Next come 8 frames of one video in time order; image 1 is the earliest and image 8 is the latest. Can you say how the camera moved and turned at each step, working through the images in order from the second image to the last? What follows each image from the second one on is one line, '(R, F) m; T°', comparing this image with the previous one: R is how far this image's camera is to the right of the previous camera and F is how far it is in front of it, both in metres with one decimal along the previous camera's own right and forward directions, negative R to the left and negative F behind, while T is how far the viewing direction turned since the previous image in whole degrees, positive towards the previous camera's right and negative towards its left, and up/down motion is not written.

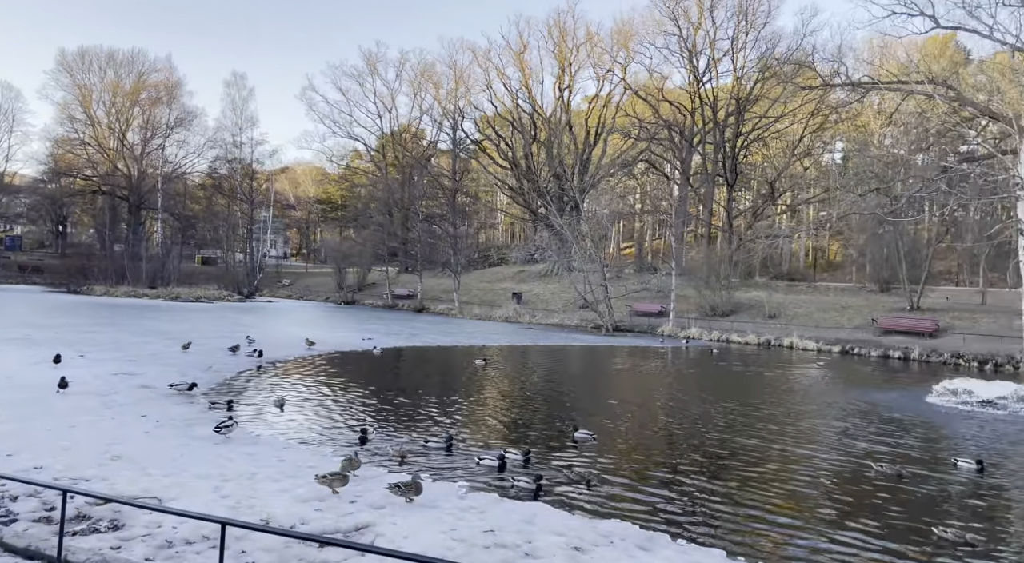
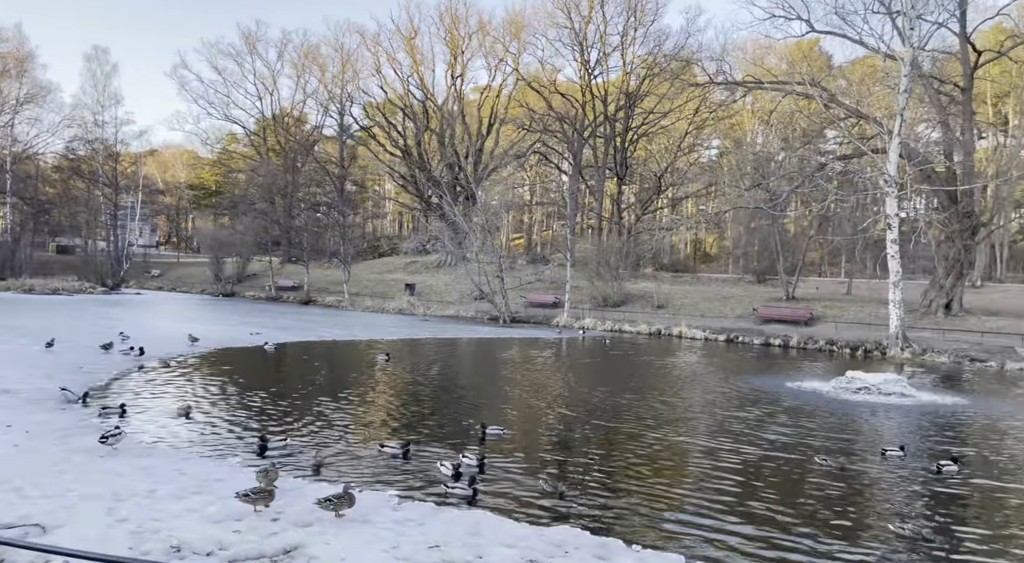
(-0.8, +0.4) m; +9°
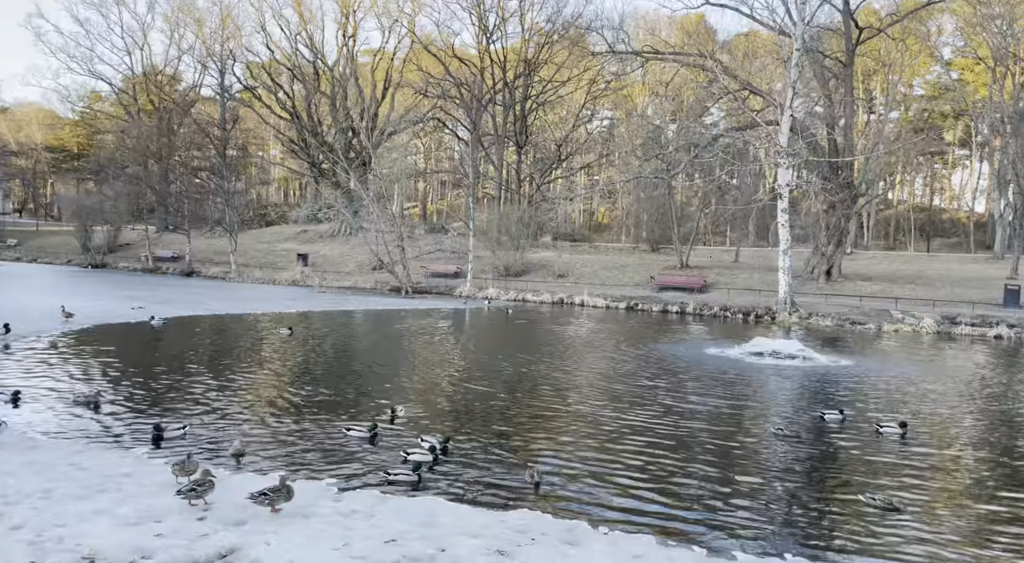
(-0.9, +0.6) m; +9°
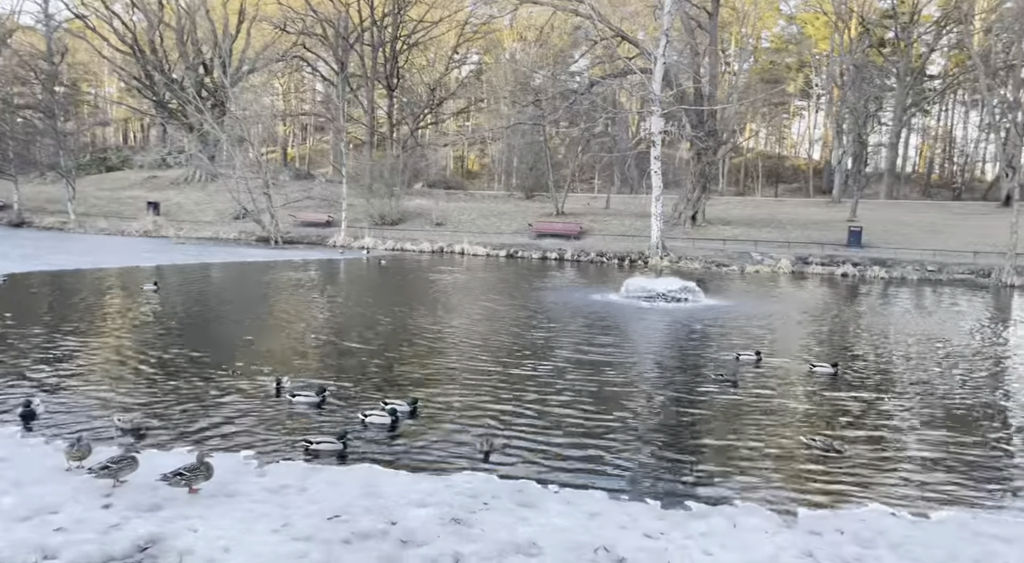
(-1.0, +0.7) m; +10°
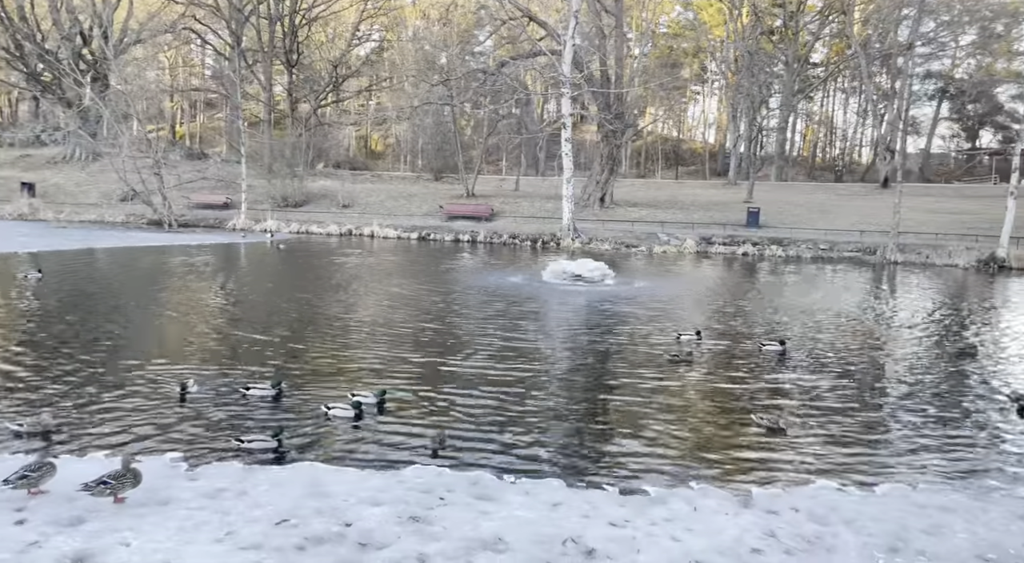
(-0.6, +0.4) m; +7°
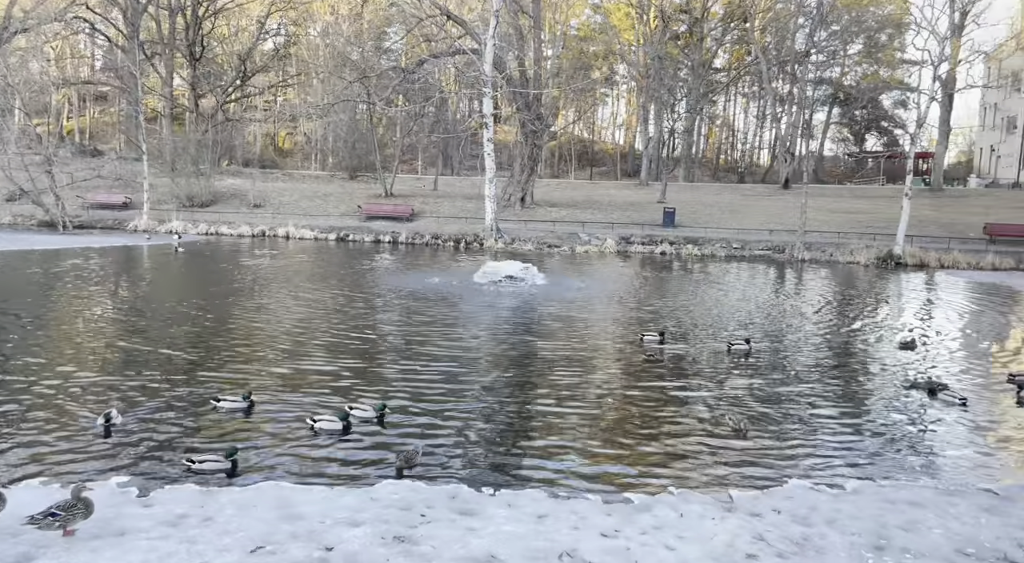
(-0.7, +0.4) m; +7°
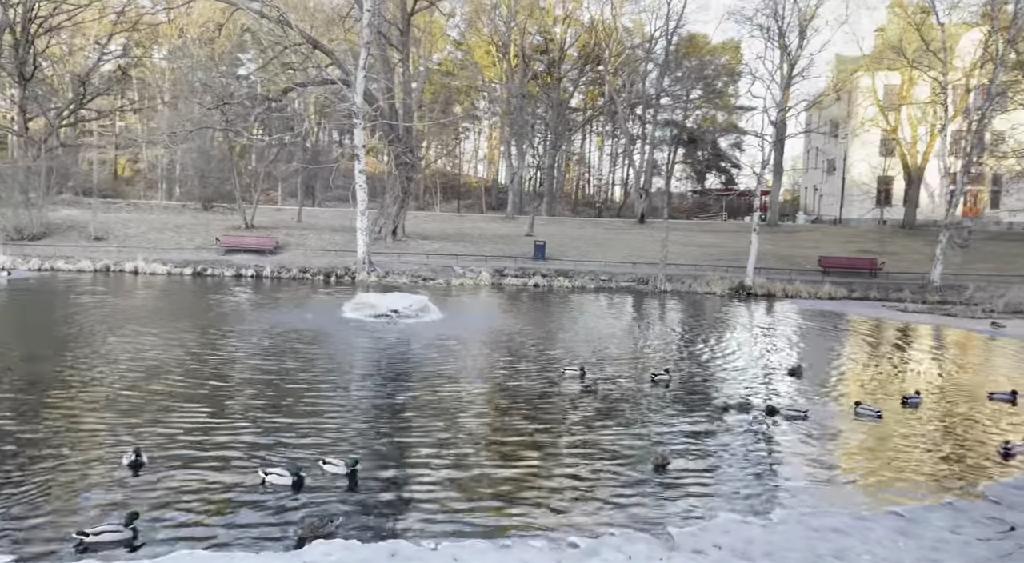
(-0.8, +0.4) m; +10°
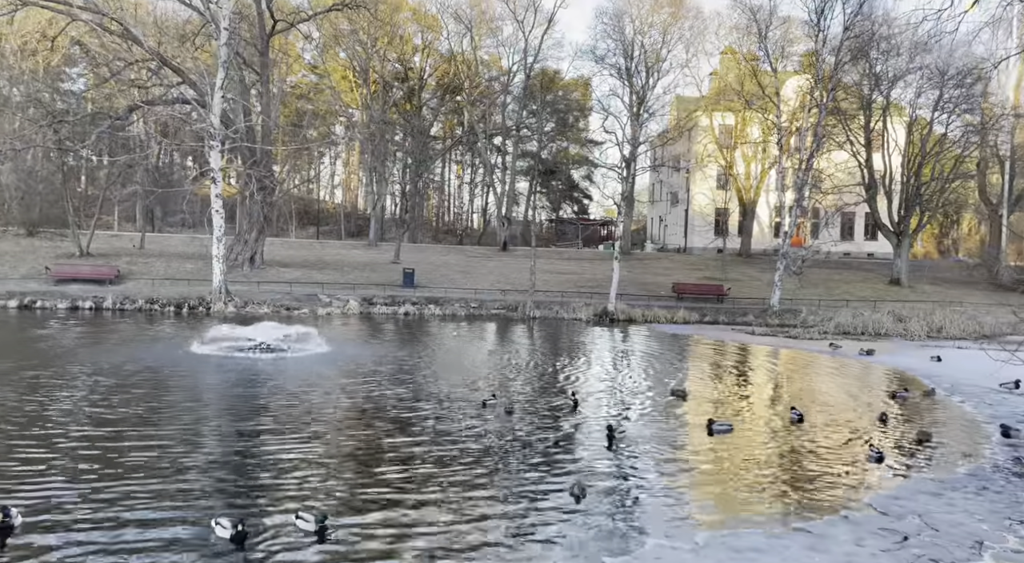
(-0.8, +0.4) m; +10°
